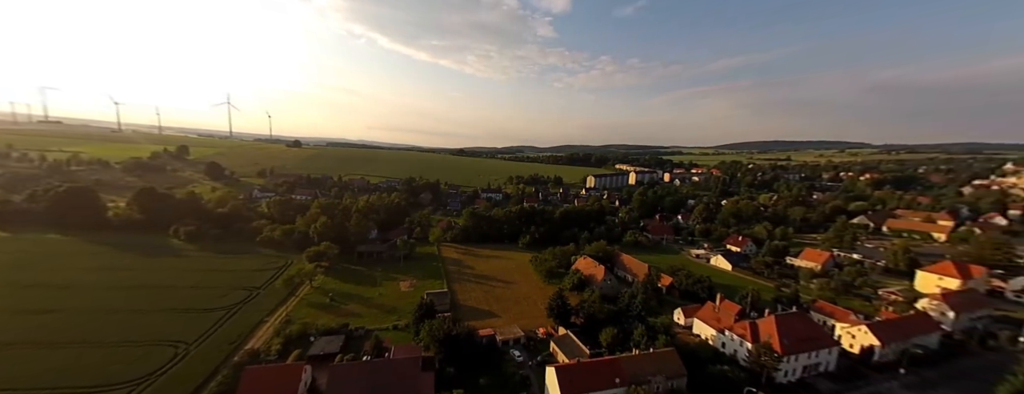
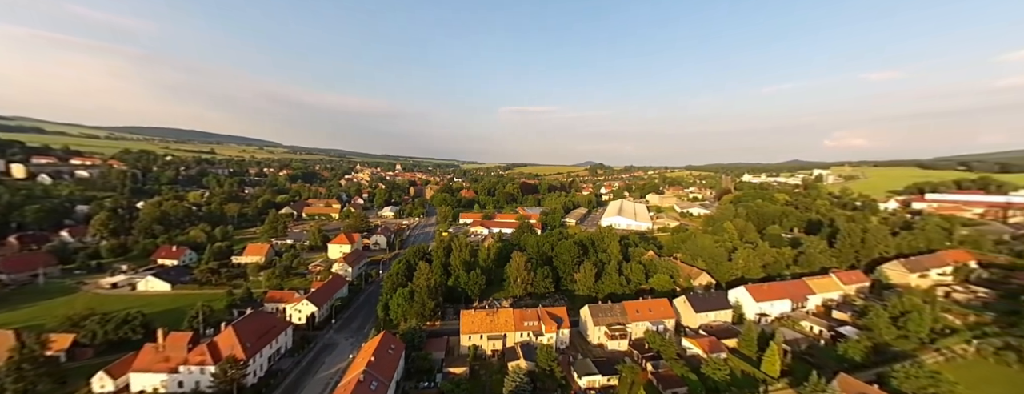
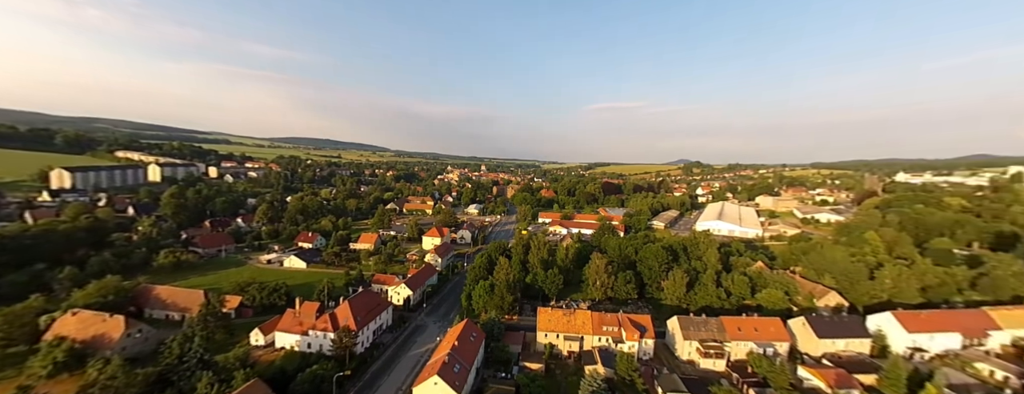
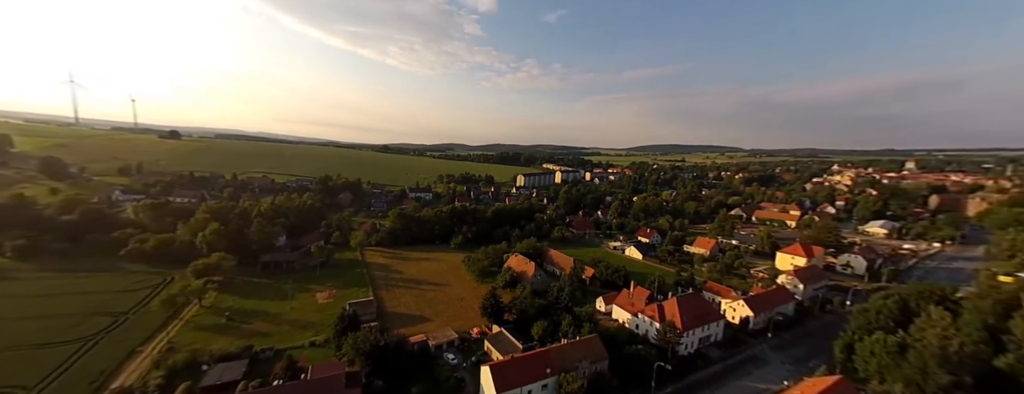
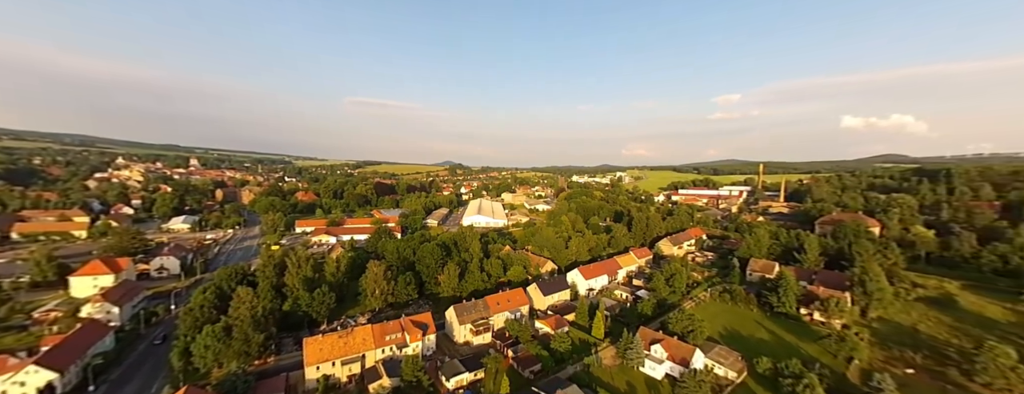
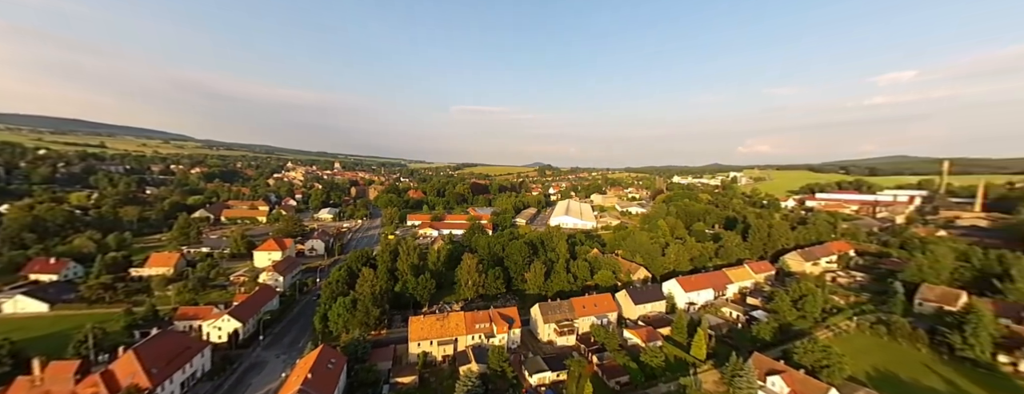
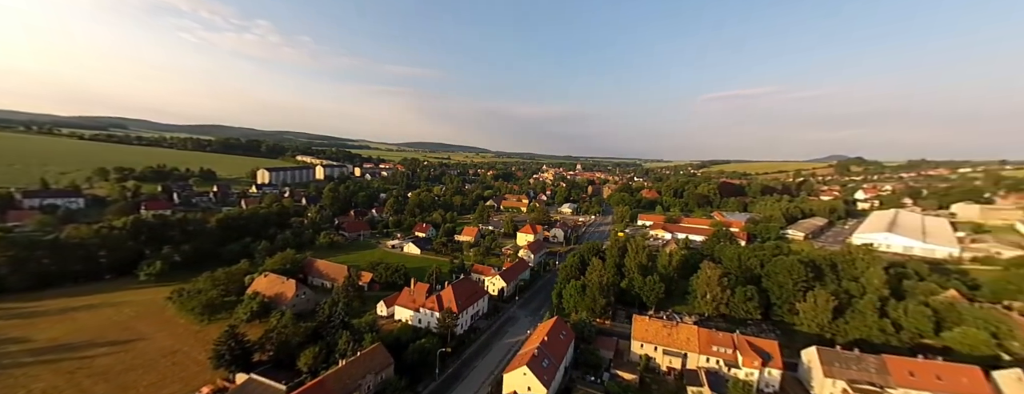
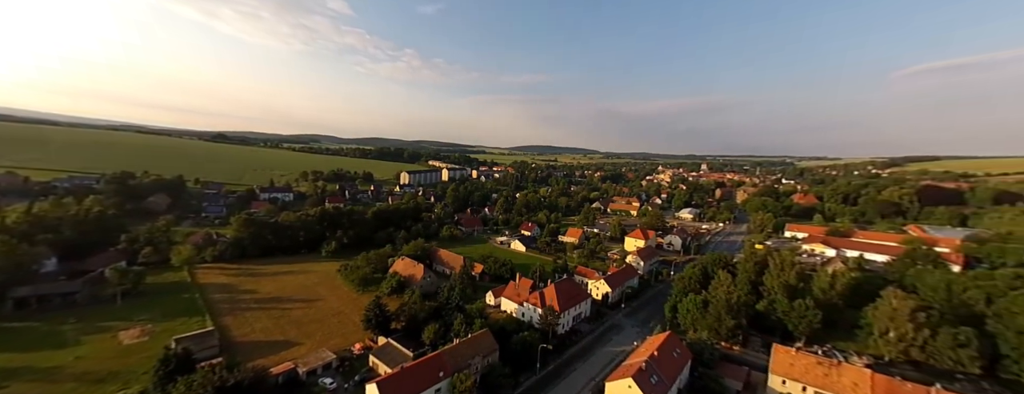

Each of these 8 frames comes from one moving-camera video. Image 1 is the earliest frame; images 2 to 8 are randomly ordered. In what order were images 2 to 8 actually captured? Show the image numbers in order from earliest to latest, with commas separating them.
4, 8, 7, 3, 2, 6, 5
